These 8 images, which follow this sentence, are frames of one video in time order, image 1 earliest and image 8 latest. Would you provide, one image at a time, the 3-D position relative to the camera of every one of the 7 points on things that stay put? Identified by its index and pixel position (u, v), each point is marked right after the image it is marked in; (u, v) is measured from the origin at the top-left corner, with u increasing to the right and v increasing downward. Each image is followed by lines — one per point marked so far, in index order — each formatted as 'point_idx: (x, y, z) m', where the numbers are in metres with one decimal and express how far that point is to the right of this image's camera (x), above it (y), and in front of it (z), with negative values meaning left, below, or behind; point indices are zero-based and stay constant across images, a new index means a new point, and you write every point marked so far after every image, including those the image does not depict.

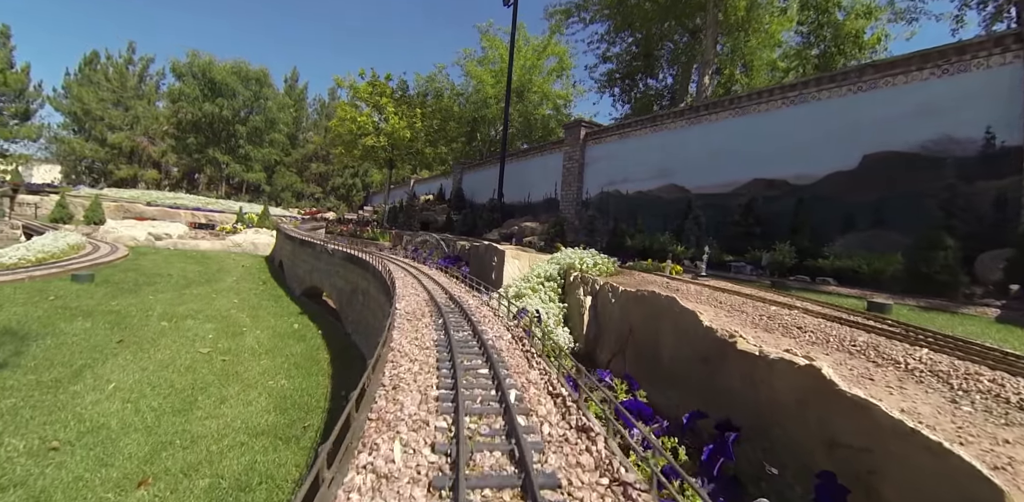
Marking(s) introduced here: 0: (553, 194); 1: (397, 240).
0: (+1.6, +2.3, +18.4) m
1: (-3.6, +0.4, +15.1) m
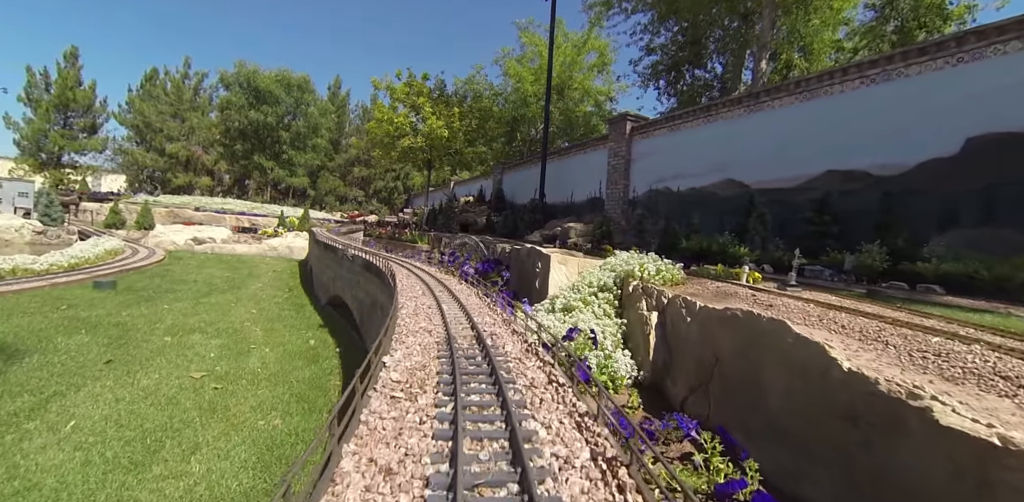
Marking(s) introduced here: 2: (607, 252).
0: (+3.2, +2.2, +17.3) m
1: (-2.3, +0.3, +14.5) m
2: (+2.1, 0.0, +9.3) m
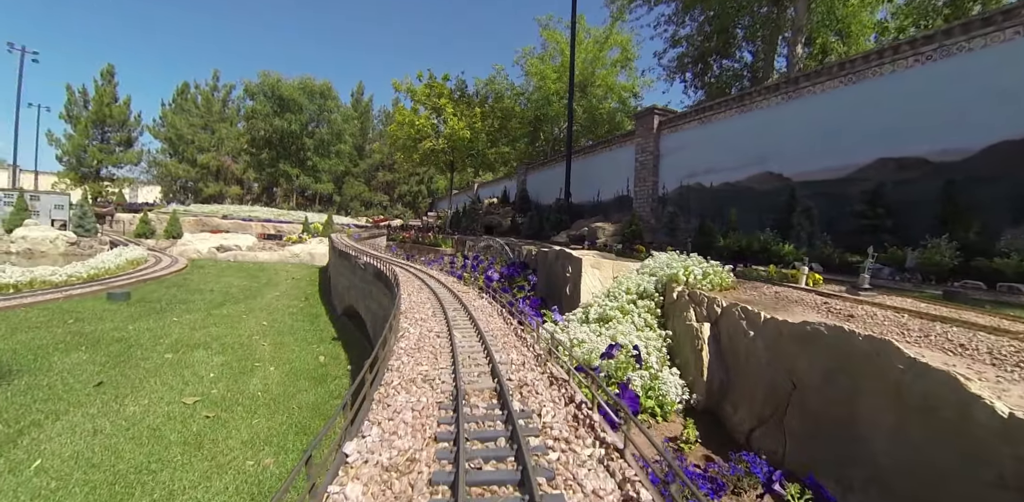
0: (+4.1, +2.2, +16.7) m
1: (-1.5, +0.2, +14.1) m
2: (+2.5, -0.1, +8.6) m
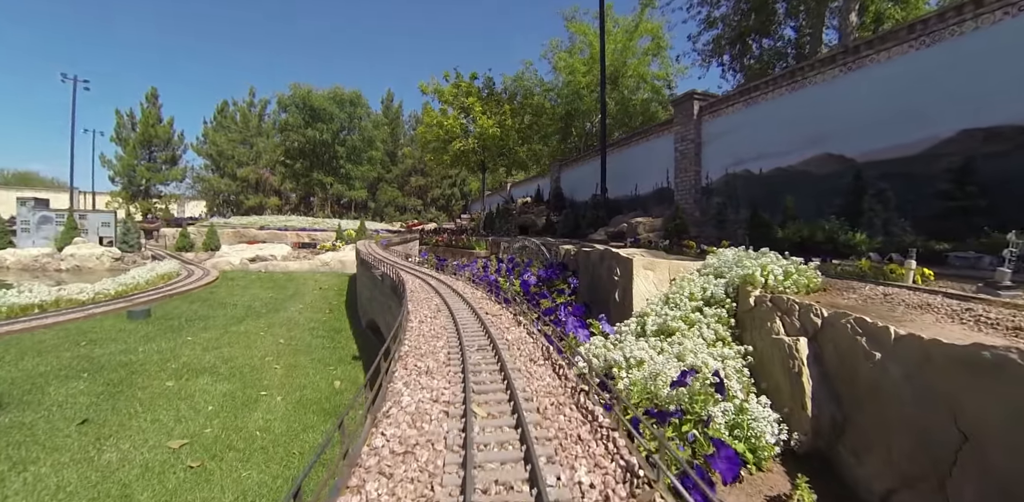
0: (+5.2, +2.3, +15.6) m
1: (-0.5, +0.1, +13.5) m
2: (+3.2, 0.0, +7.8) m
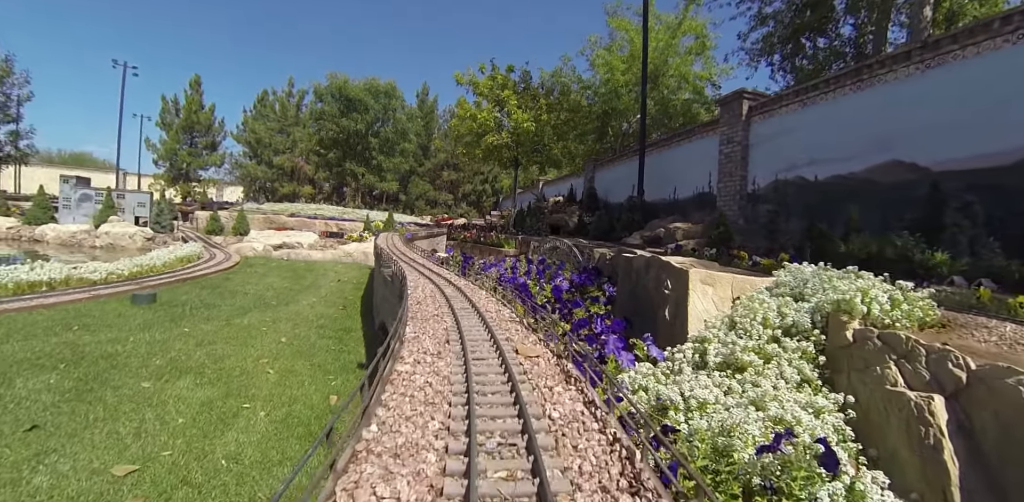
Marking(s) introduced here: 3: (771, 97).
0: (+6.2, +2.0, +14.7) m
1: (+0.3, +0.1, +12.9) m
2: (+3.6, -0.2, +6.9) m
3: (+7.0, +4.1, +12.3) m
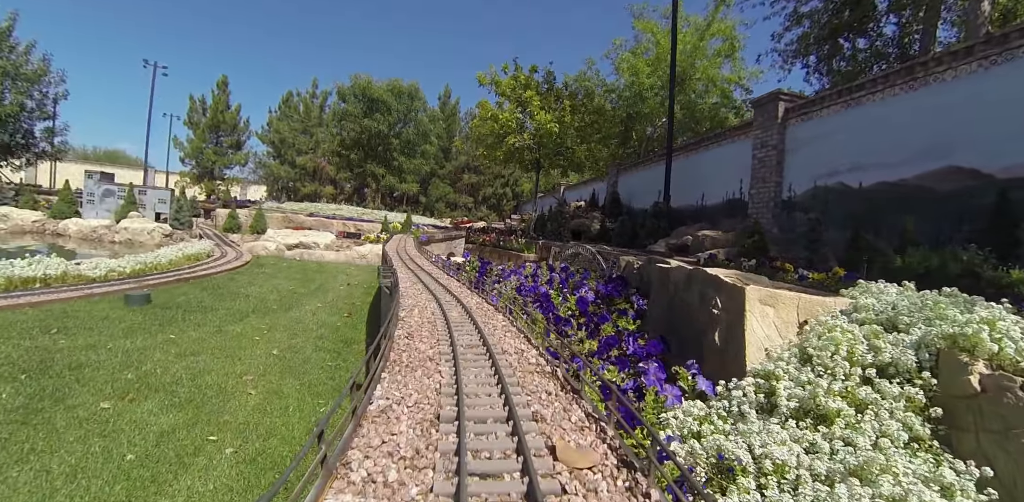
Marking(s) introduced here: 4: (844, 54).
0: (+6.9, +1.7, +13.8) m
1: (+0.9, 0.0, +12.3) m
2: (+3.9, -0.3, +6.2) m
3: (+7.6, +3.8, +11.4) m
4: (+13.5, +7.9, +18.3) m
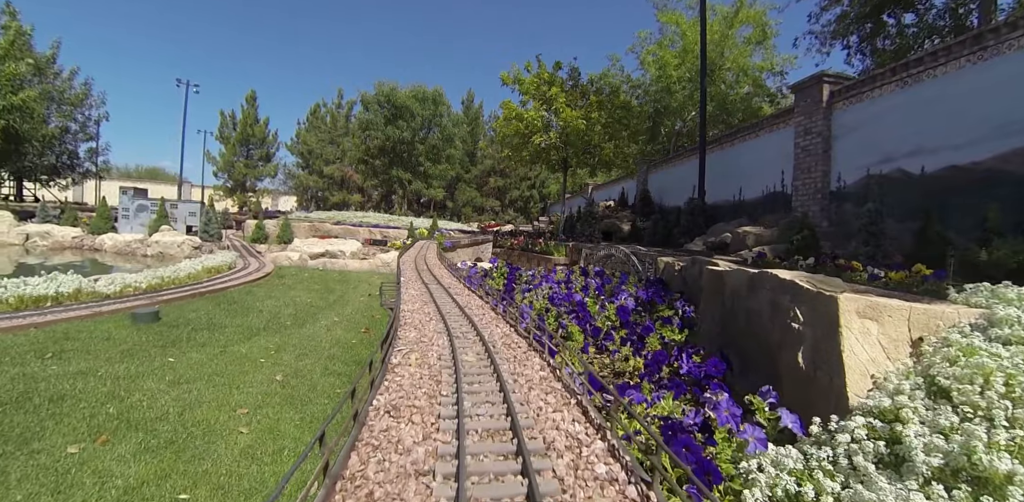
0: (+7.6, +1.8, +12.9) m
1: (+1.6, -0.1, +11.7) m
2: (+4.3, -0.3, +5.4) m
3: (+8.2, +4.0, +10.4) m
4: (+14.3, +8.2, +17.0) m
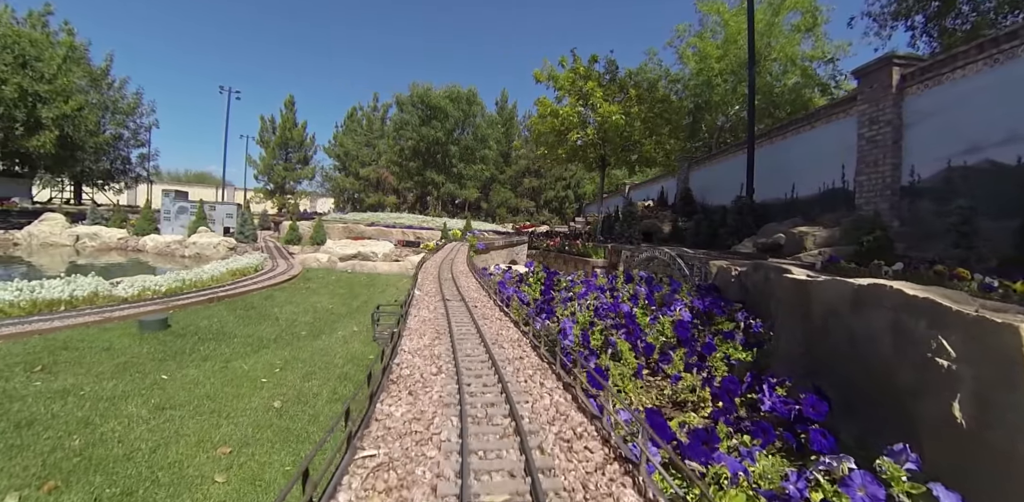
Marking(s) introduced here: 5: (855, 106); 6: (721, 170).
0: (+8.5, +1.7, +11.7) m
1: (+2.4, -0.1, +10.9) m
2: (+4.6, -0.3, +4.5) m
3: (+8.9, +3.9, +9.2) m
4: (+15.5, +8.1, +15.3) m
5: (+8.6, +3.5, +11.2) m
6: (+7.9, +3.1, +17.2) m
